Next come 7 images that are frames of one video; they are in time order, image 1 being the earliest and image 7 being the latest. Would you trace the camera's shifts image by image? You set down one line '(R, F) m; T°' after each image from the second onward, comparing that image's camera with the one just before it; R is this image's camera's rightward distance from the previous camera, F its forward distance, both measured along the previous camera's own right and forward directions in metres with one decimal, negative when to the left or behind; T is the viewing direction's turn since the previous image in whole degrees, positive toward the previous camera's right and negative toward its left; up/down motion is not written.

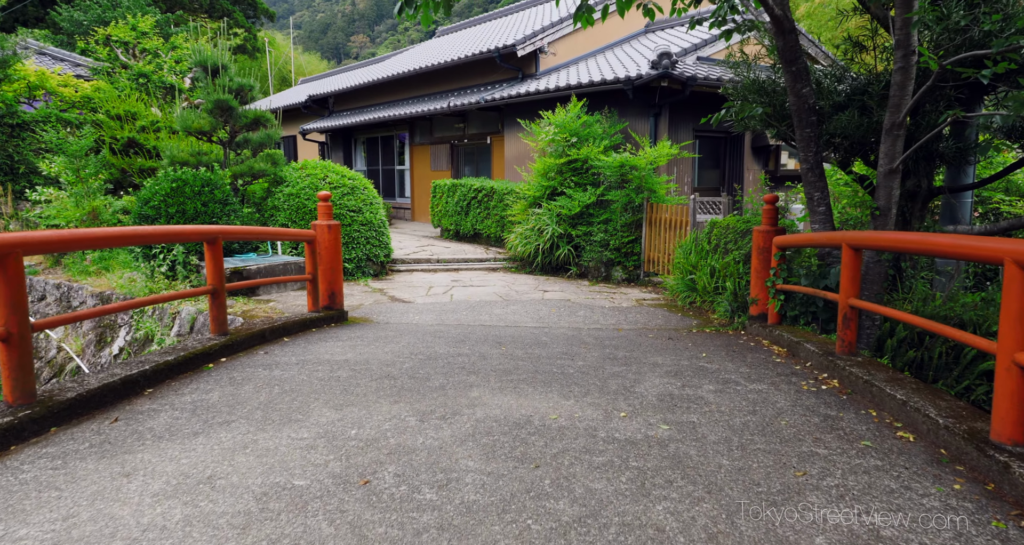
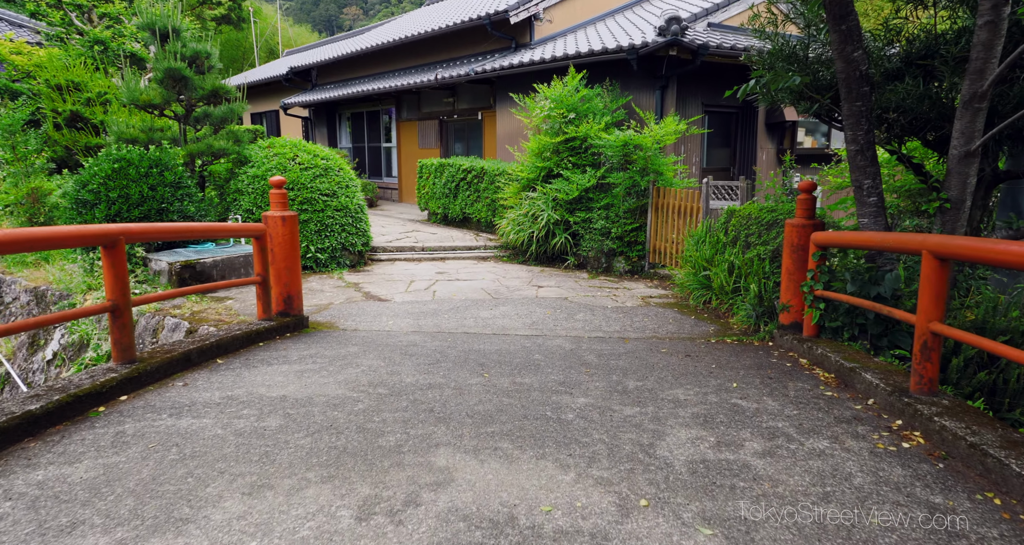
(+0.1, +0.8) m; 0°
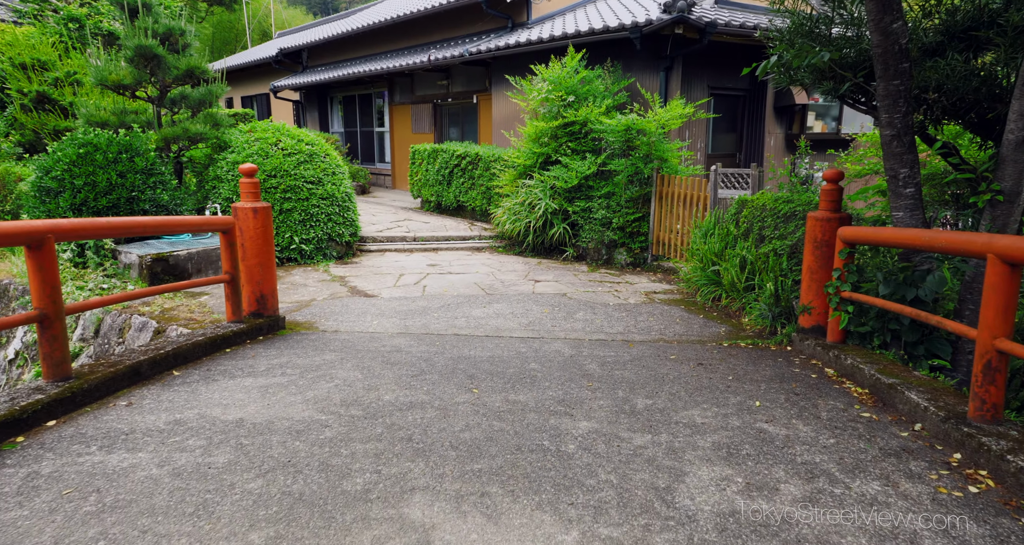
(0.0, +0.4) m; 0°
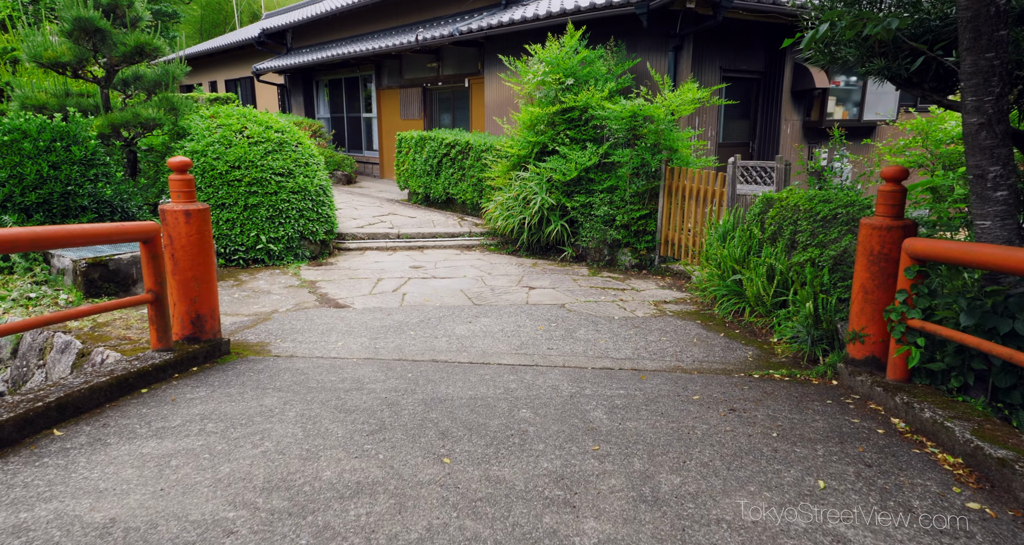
(0.0, +0.7) m; 0°
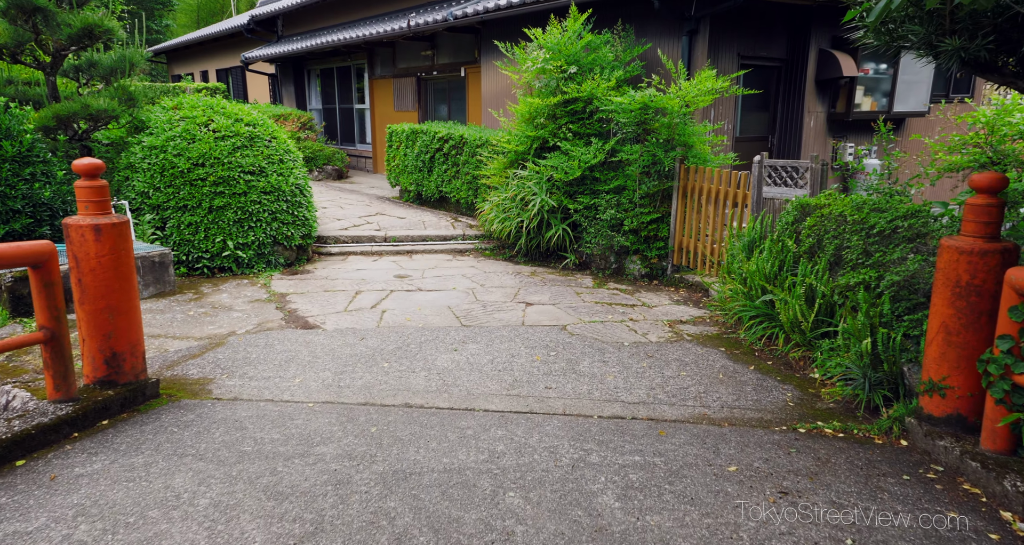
(+0.1, +0.7) m; 0°
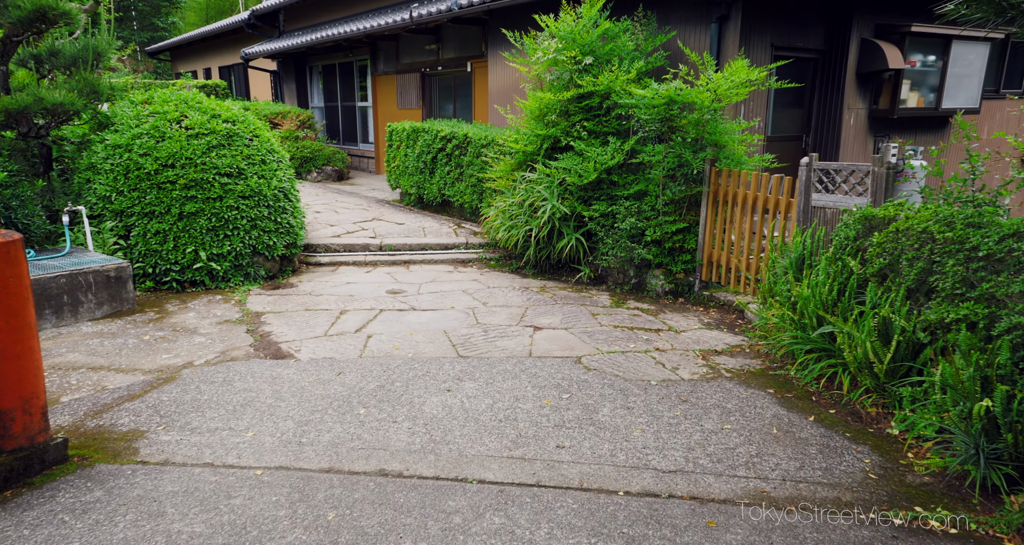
(0.0, +0.7) m; -1°
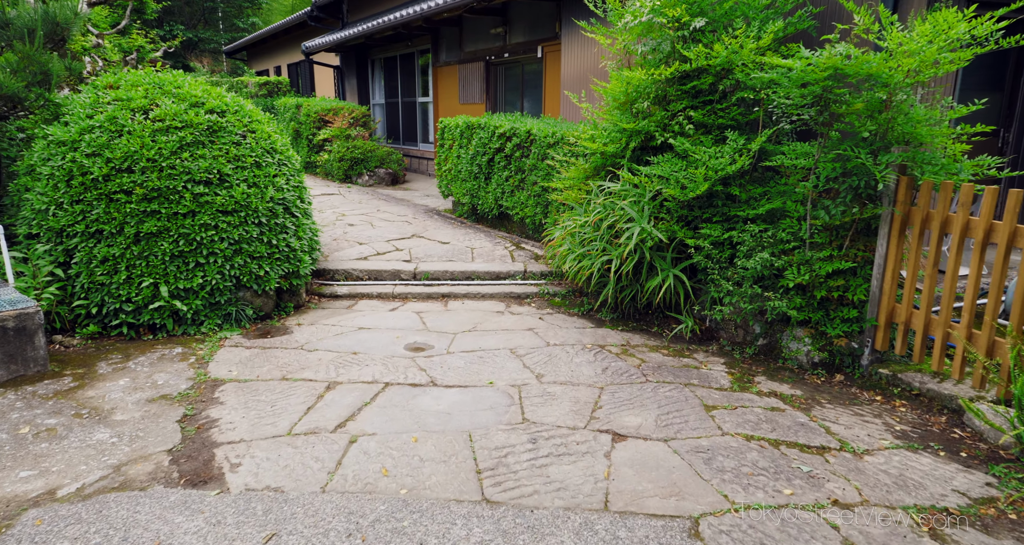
(0.0, +1.6) m; -7°
